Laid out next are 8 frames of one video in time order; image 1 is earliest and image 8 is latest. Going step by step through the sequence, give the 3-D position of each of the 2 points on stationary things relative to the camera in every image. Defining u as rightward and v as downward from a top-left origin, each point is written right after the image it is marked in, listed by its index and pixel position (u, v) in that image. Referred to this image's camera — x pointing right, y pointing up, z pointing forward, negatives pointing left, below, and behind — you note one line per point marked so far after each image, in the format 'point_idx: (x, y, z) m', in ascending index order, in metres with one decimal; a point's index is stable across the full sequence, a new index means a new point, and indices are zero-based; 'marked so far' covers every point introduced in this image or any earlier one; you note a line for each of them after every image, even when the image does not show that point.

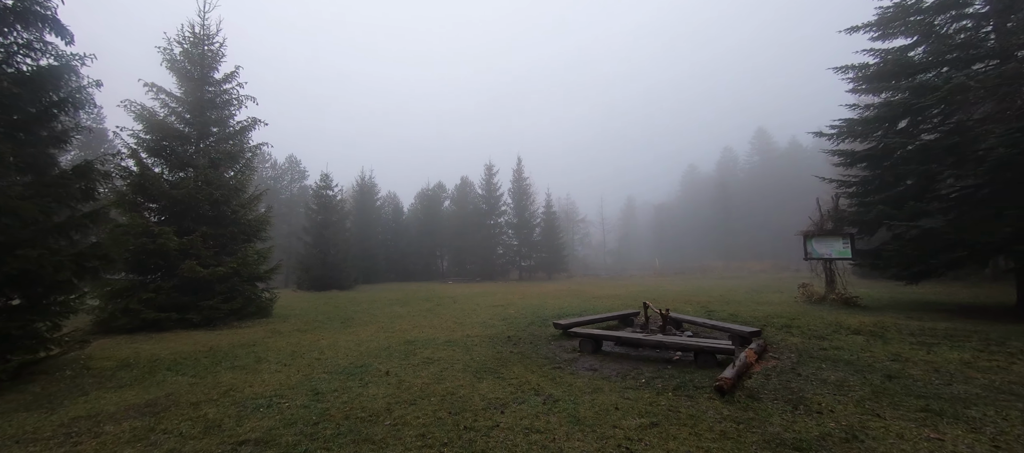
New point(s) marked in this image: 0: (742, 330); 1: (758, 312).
0: (+2.9, -1.3, +5.1) m
1: (+5.1, -1.8, +8.5) m
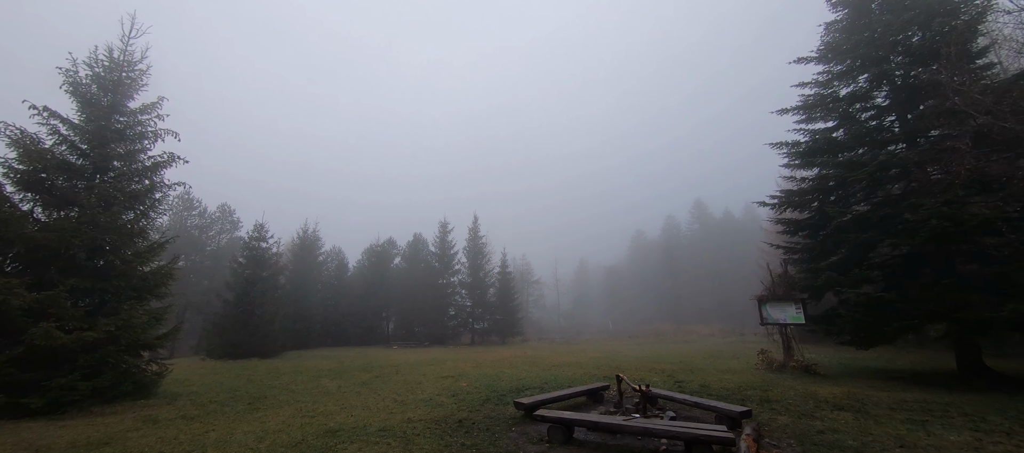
0: (+2.4, -2.0, +4.5) m
1: (+4.2, -3.1, +8.0) m
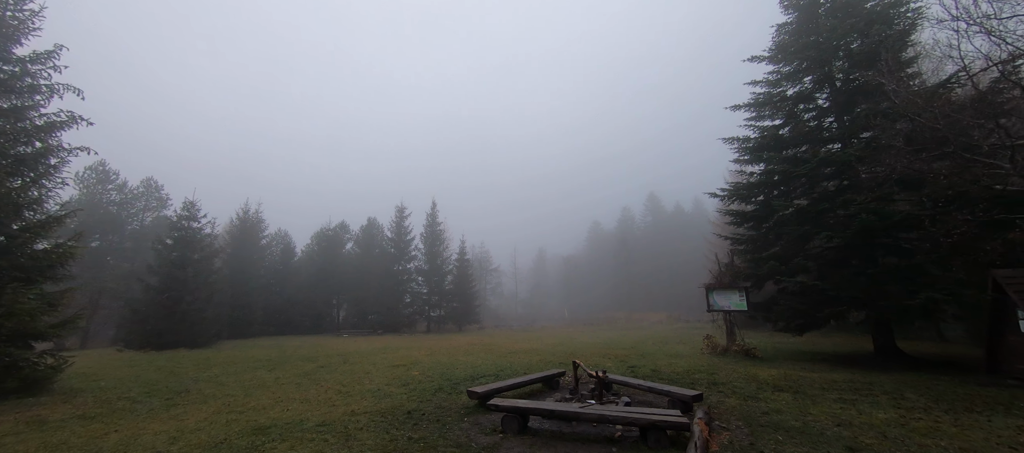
0: (+1.9, -1.9, +4.5) m
1: (+3.3, -2.8, +8.2) m
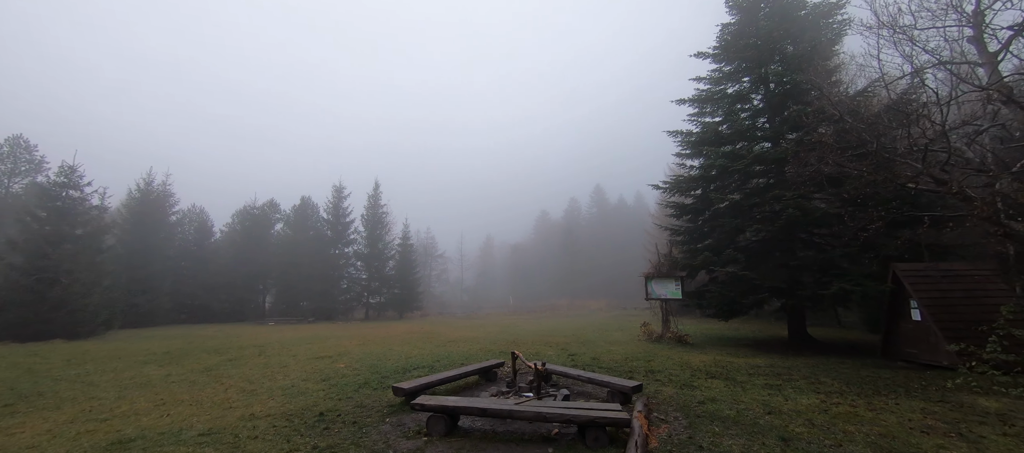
0: (+1.2, -1.7, +4.3) m
1: (+2.1, -2.6, +8.2) m
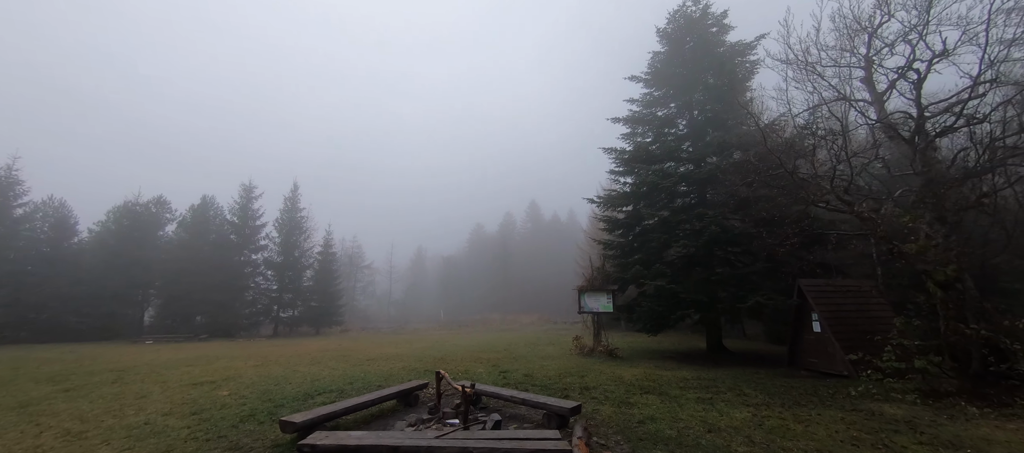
0: (+0.4, -1.7, +3.9) m
1: (+0.7, -2.8, +7.8) m
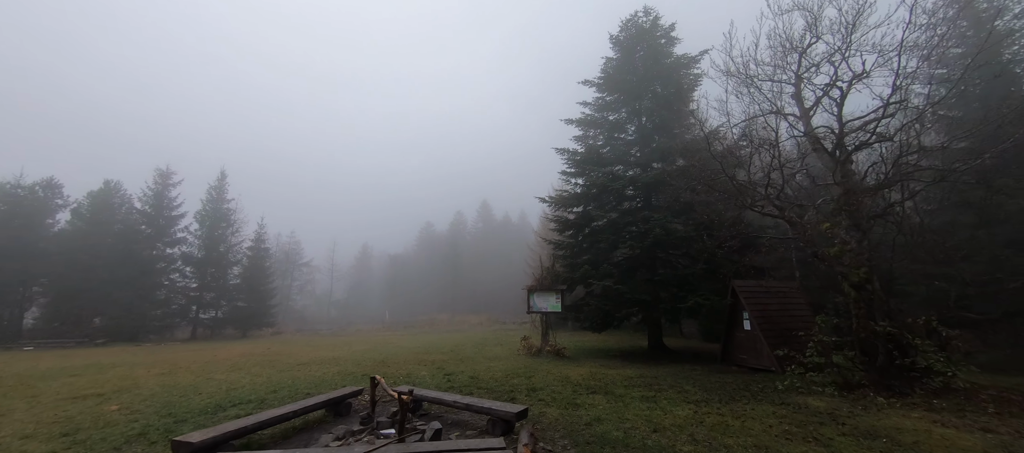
0: (-0.1, -1.7, +3.7) m
1: (-0.3, -2.7, +7.6) m
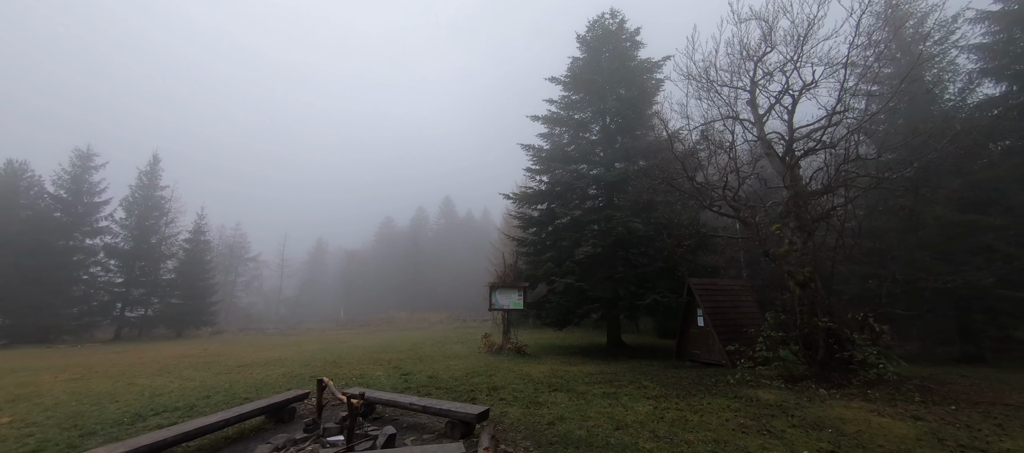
0: (-0.4, -1.6, +3.5) m
1: (-1.0, -2.6, +7.4) m
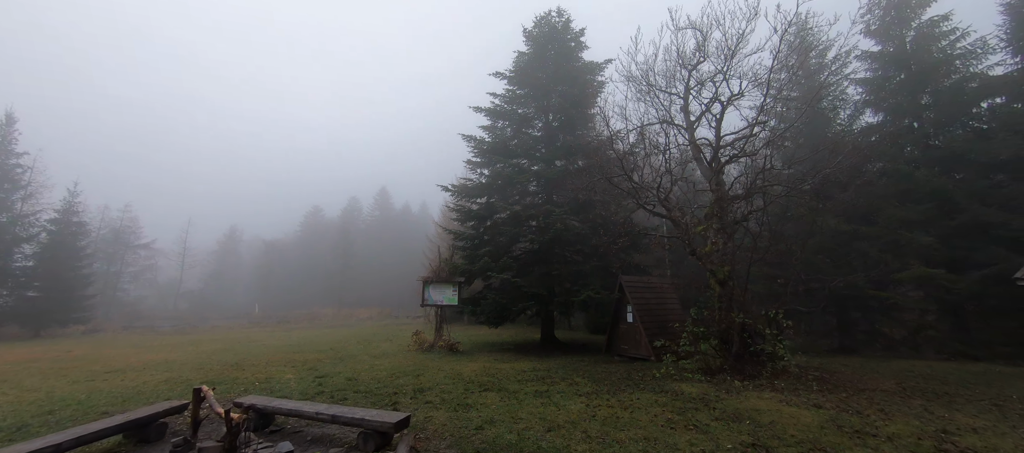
0: (-1.0, -1.5, +3.0) m
1: (-2.2, -2.4, +6.8) m
